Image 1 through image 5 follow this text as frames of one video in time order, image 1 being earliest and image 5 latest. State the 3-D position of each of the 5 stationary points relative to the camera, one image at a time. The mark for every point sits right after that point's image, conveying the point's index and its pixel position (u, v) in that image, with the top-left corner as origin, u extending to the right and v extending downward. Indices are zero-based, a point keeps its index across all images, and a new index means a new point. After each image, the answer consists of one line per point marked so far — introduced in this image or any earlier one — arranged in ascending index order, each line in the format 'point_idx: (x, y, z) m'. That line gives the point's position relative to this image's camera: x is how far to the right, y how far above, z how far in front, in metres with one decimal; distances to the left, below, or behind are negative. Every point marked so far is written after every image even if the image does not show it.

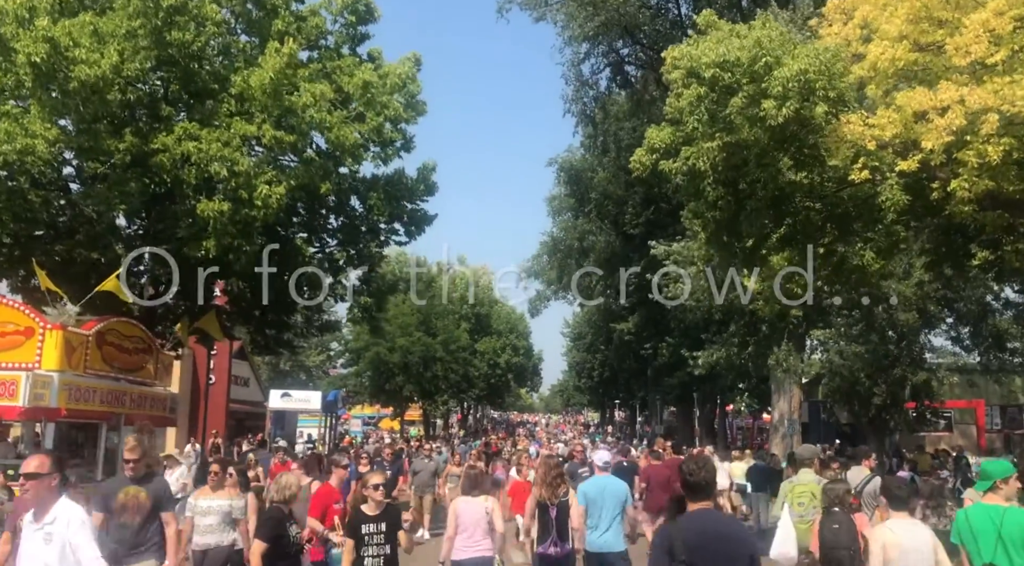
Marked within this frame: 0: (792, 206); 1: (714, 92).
0: (+5.1, +1.4, +15.5) m
1: (+3.4, +3.3, +14.5) m
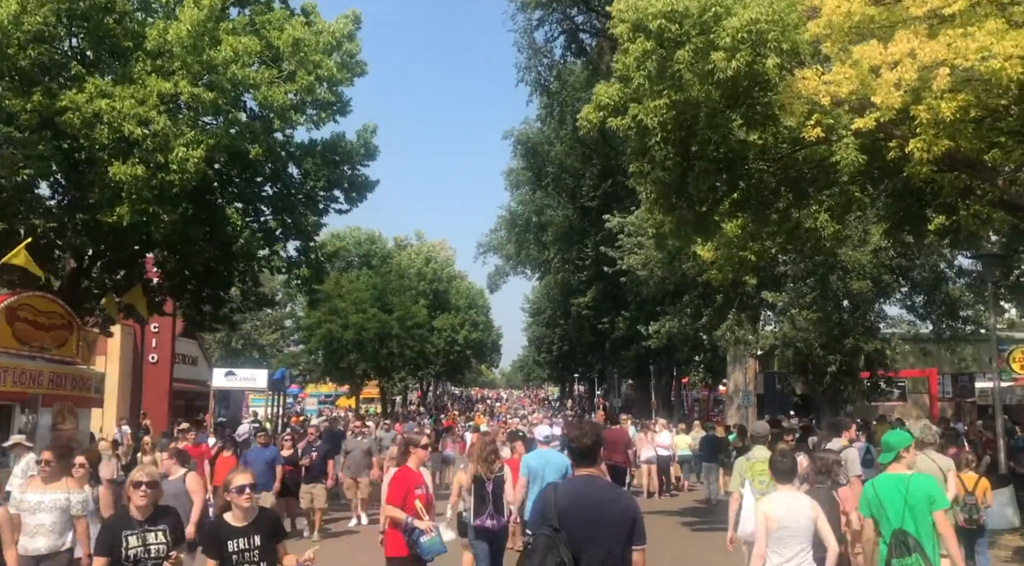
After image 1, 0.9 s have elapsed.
0: (+4.1, +2.0, +14.8) m
1: (+2.4, +3.8, +13.7) m
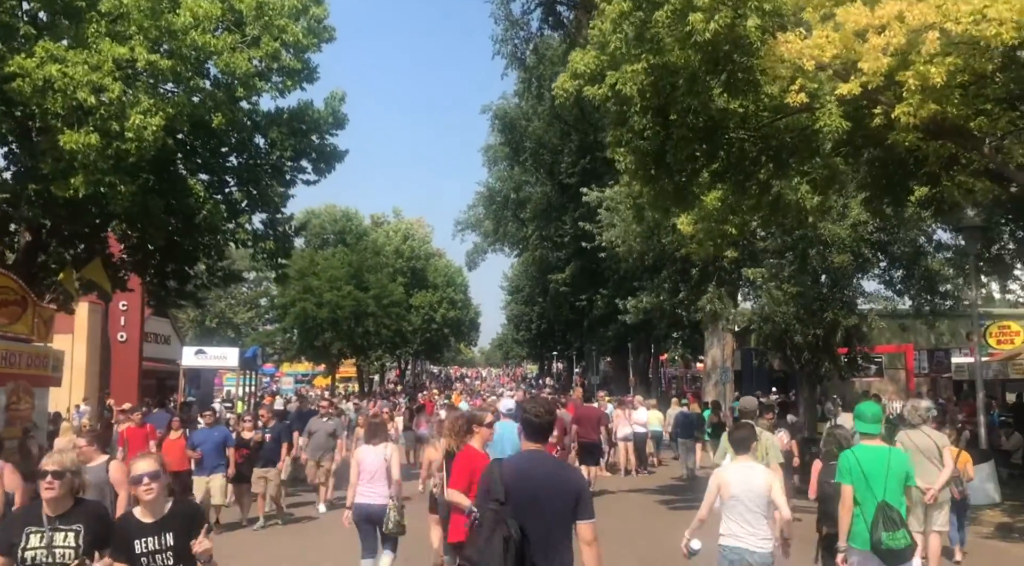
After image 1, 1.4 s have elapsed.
0: (+3.6, +2.4, +14.3) m
1: (+2.0, +4.2, +13.2) m
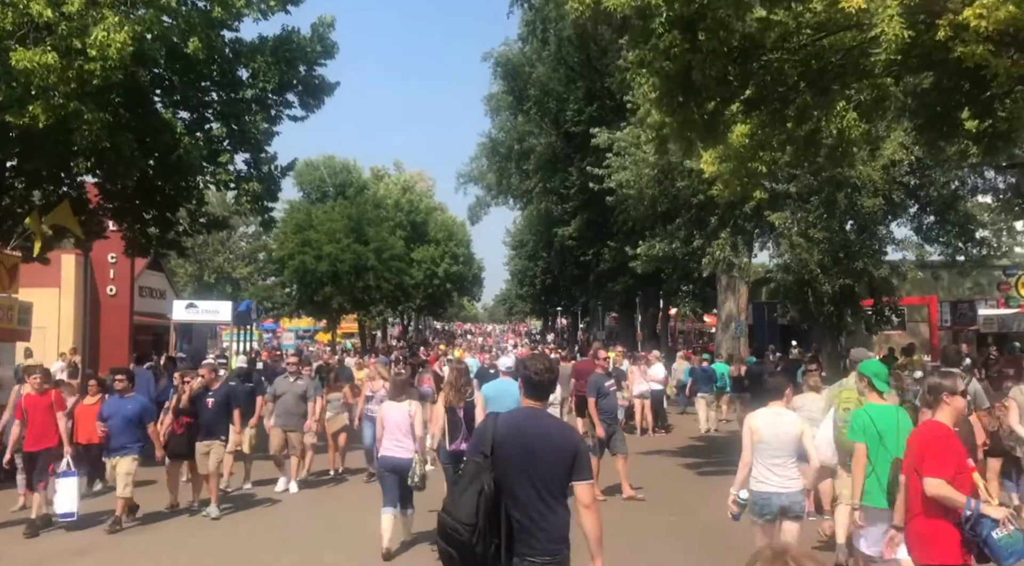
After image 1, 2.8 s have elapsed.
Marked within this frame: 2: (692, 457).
0: (+3.7, +3.3, +12.7) m
1: (+2.1, +5.1, +11.4) m
2: (+3.4, -3.4, +16.6) m
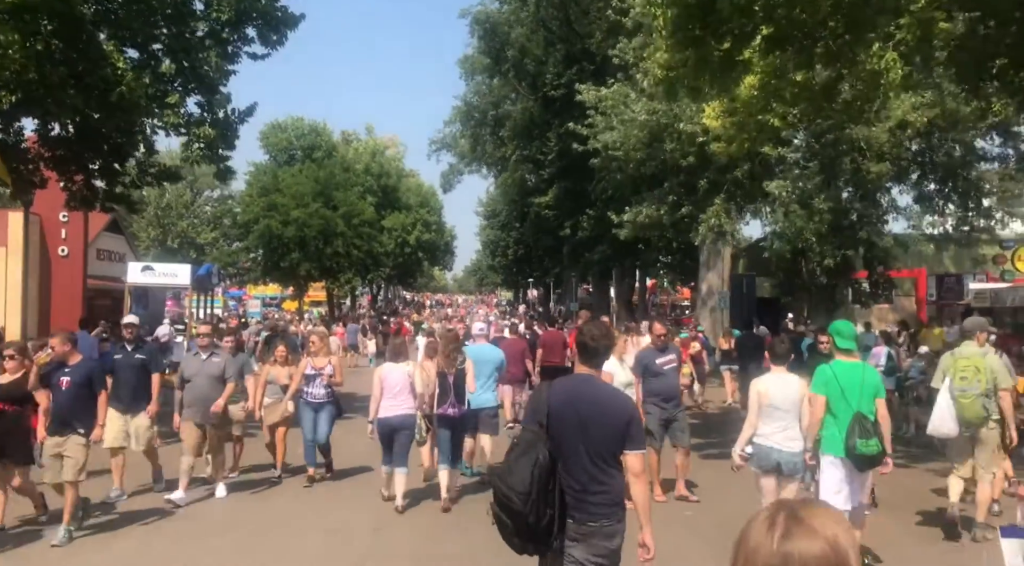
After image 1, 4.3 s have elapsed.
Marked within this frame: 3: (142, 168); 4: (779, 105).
0: (+3.6, +3.8, +11.1) m
1: (+2.1, +5.6, +9.8) m
2: (+3.1, -2.7, +15.3) m
3: (-7.8, +2.4, +18.0) m
4: (+4.0, +2.7, +12.2) m
